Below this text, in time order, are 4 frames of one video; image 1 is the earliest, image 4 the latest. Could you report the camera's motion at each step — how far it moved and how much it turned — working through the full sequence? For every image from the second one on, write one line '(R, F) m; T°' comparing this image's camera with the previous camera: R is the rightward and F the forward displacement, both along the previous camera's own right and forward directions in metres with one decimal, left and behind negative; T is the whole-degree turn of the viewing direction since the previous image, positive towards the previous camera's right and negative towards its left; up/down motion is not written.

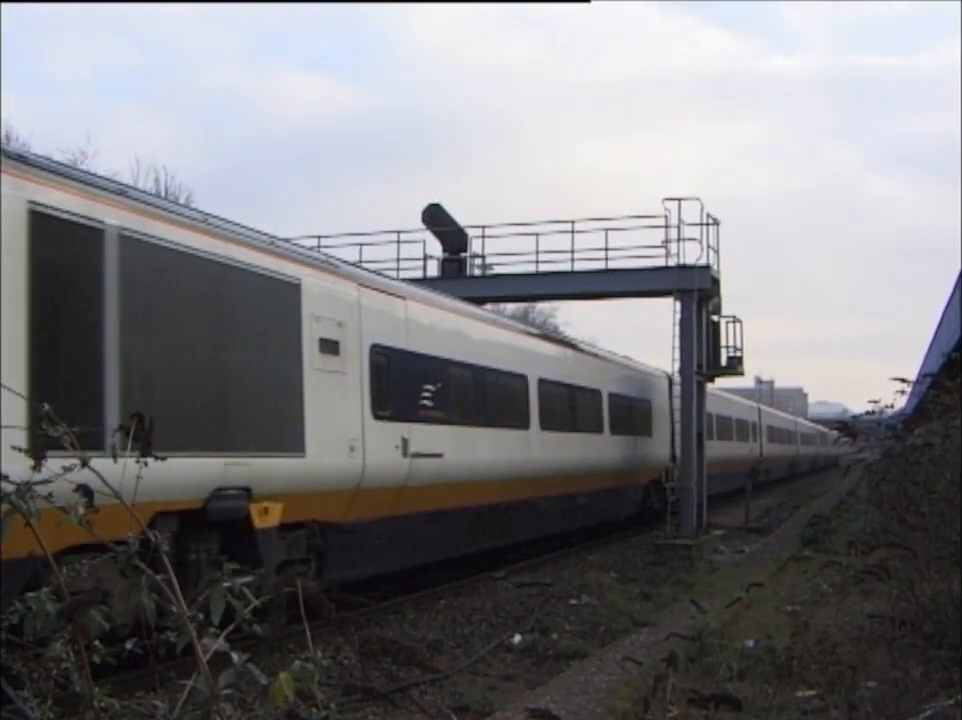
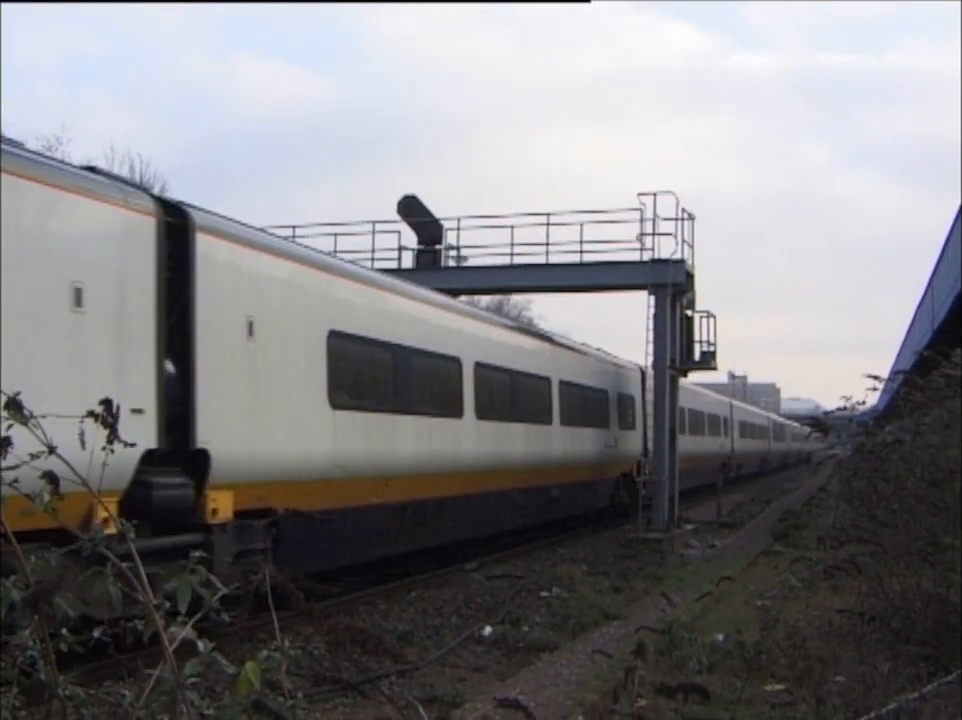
(+0.2, 0.0) m; 0°
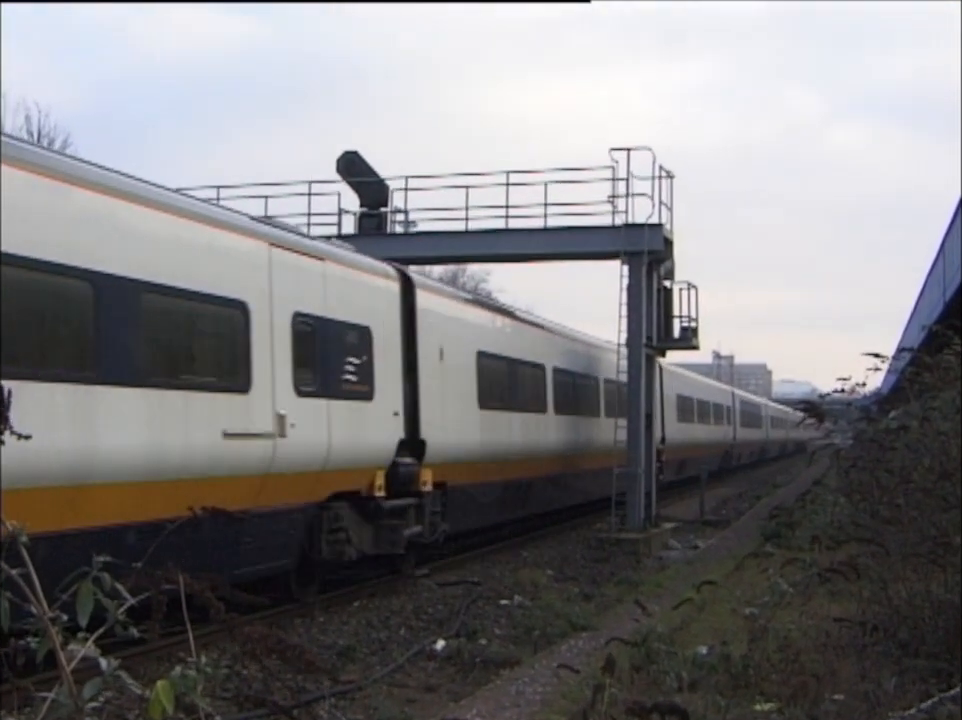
(+0.1, +1.1) m; +1°
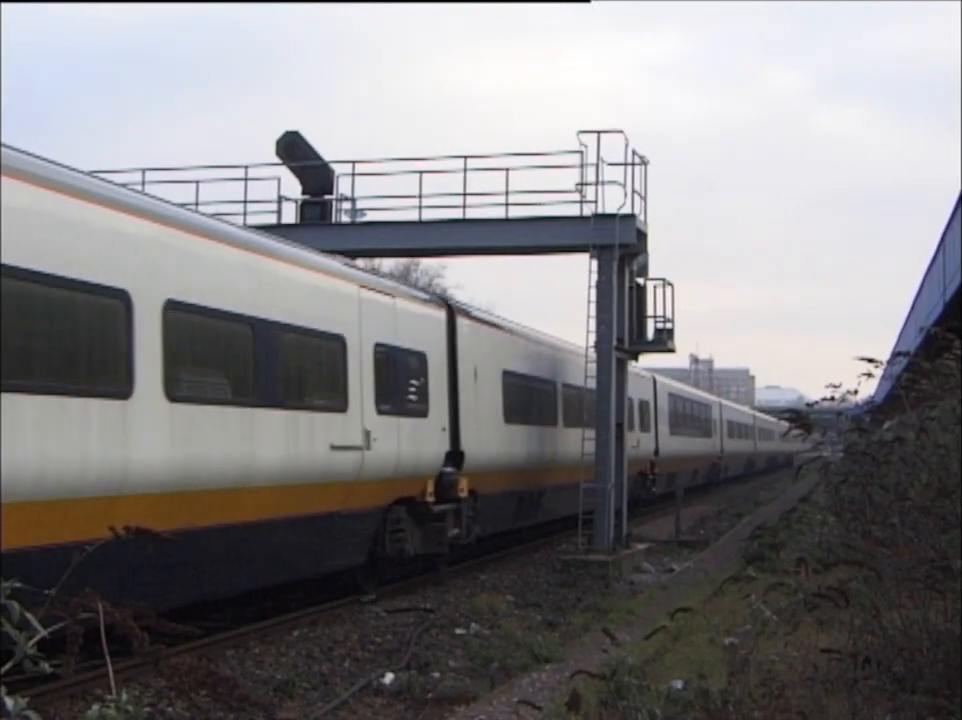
(+0.1, +0.8) m; +1°
